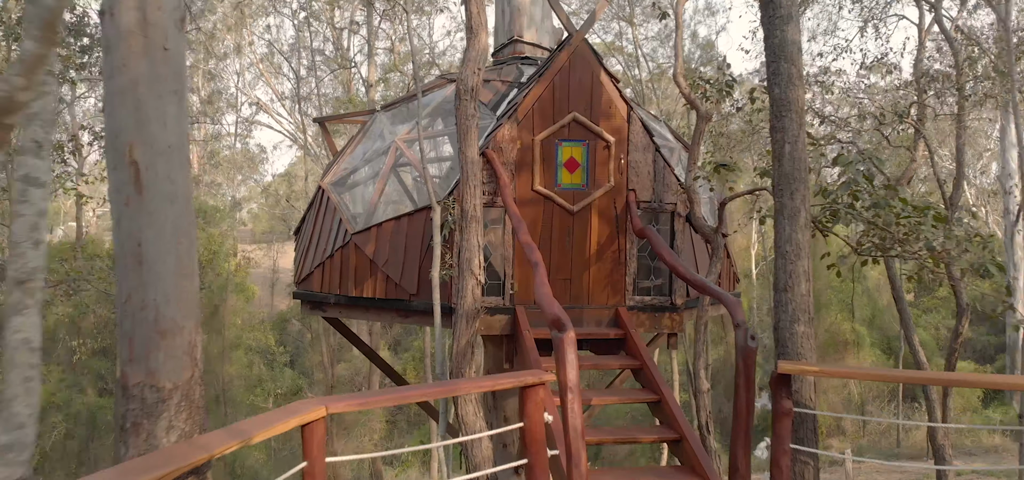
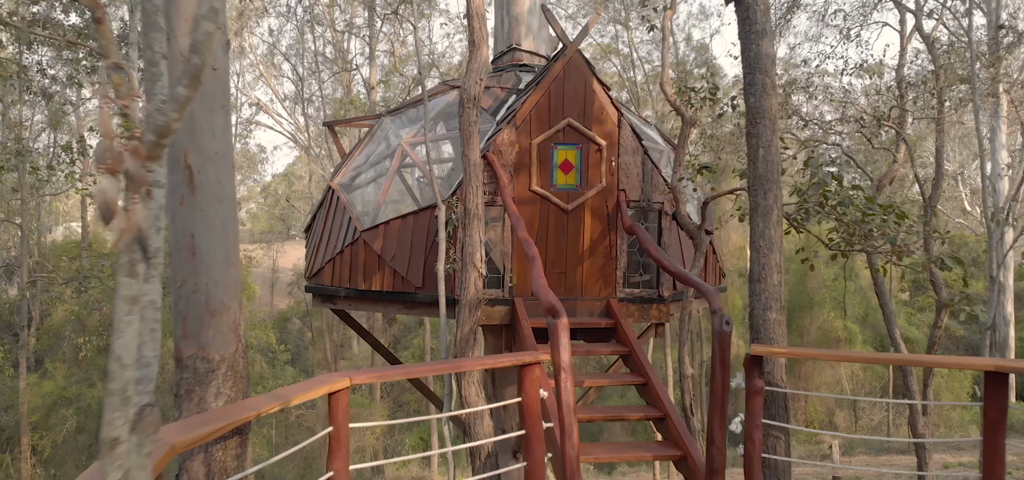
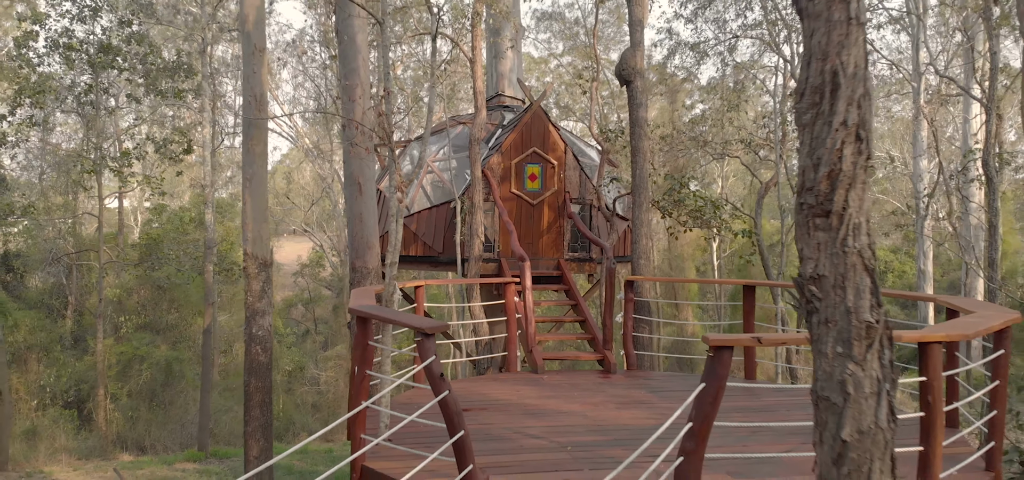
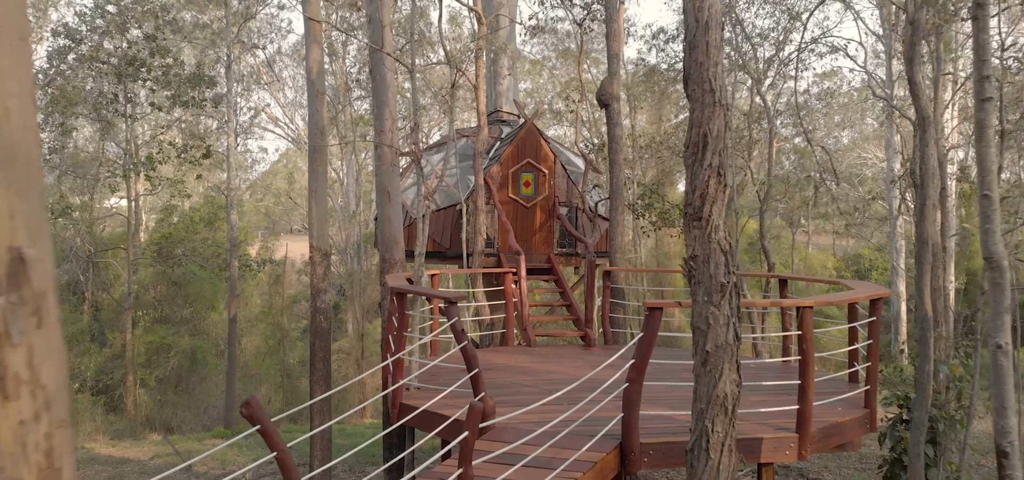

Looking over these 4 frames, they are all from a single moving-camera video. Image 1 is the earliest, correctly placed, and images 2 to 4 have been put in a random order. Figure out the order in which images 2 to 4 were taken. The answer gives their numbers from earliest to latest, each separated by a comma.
2, 3, 4
